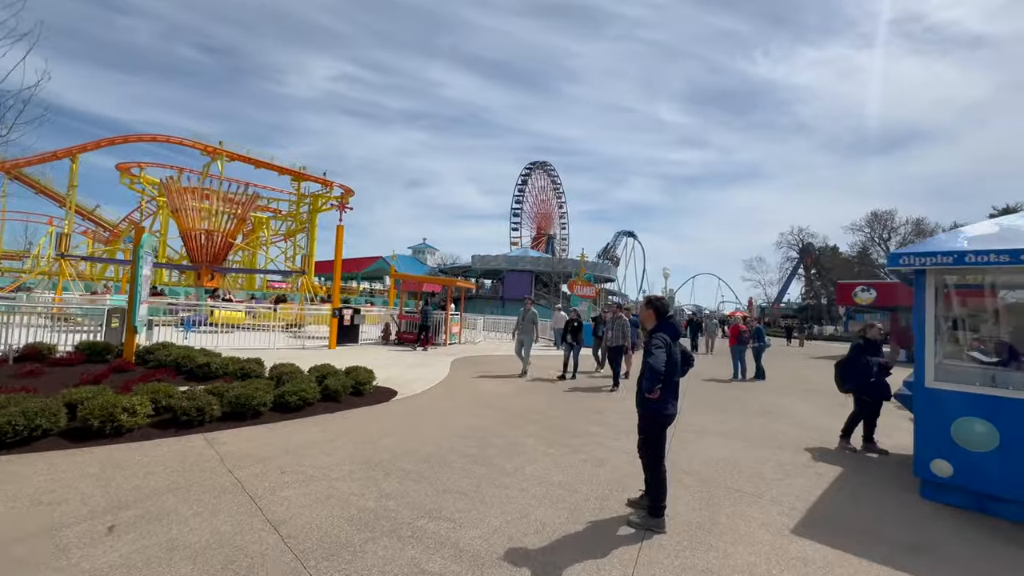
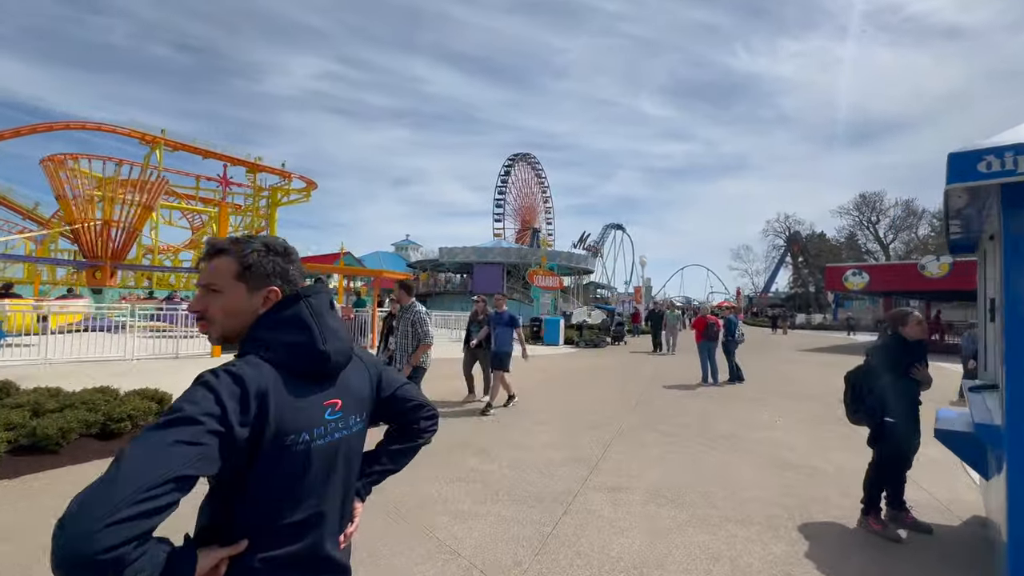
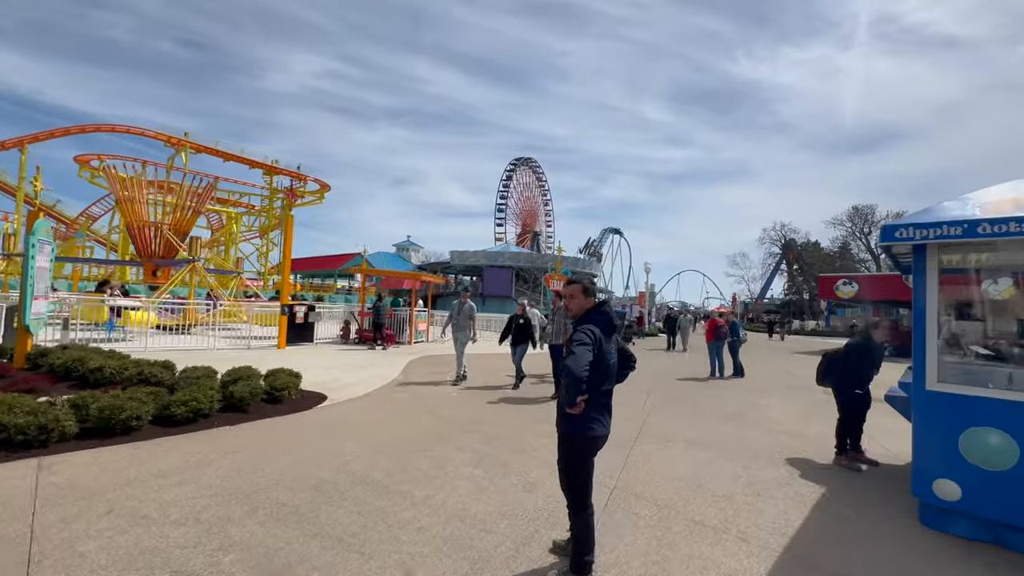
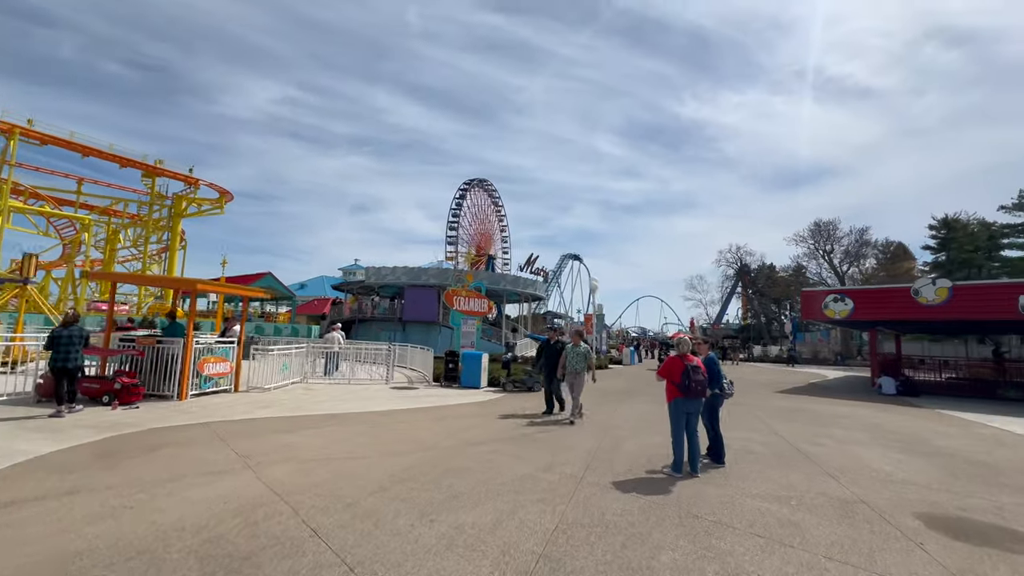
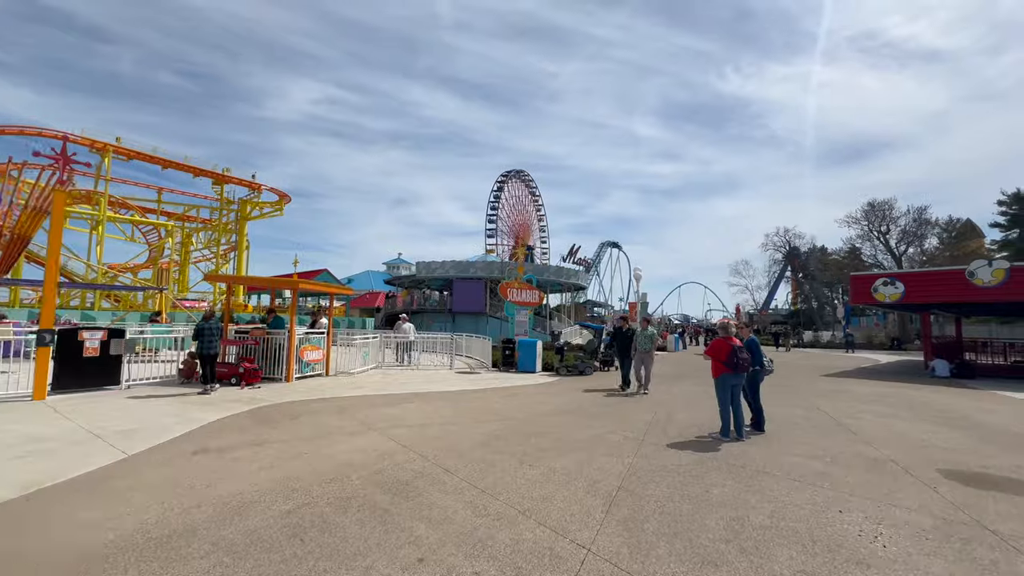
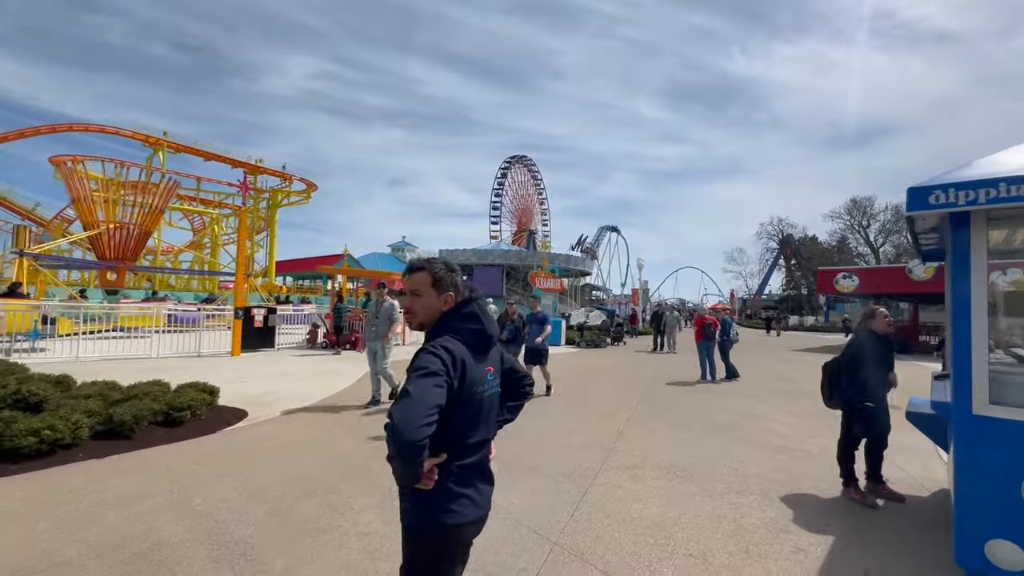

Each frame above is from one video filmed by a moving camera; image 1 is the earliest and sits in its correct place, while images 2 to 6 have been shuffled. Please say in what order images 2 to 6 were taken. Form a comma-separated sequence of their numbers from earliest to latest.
3, 6, 2, 5, 4
